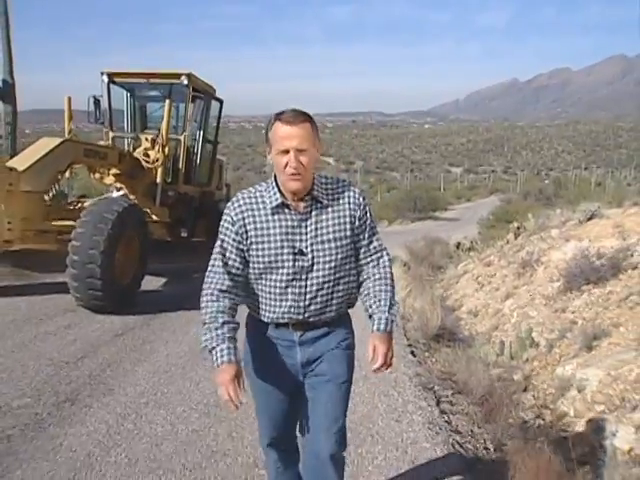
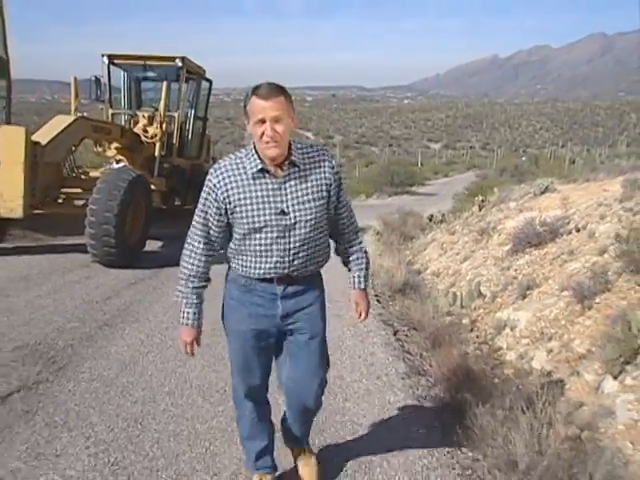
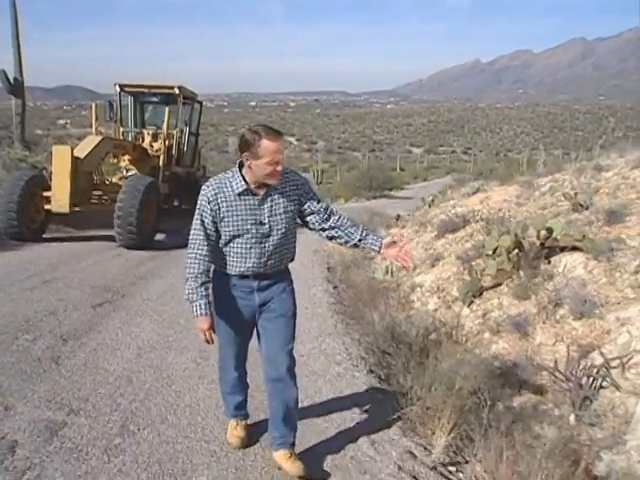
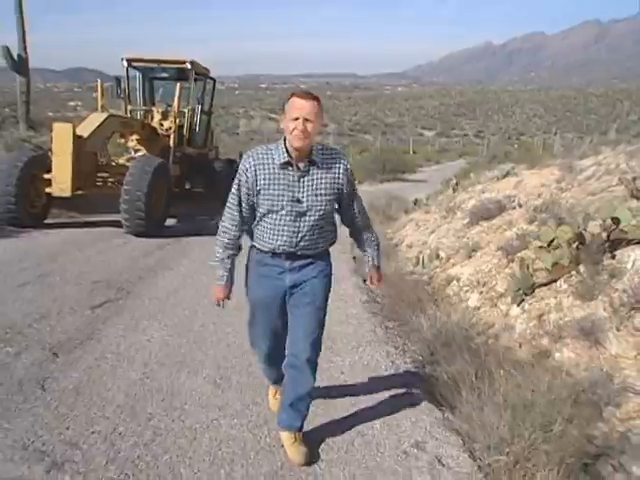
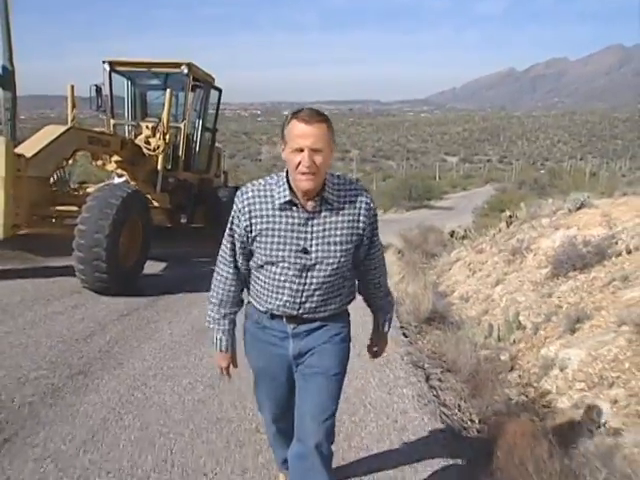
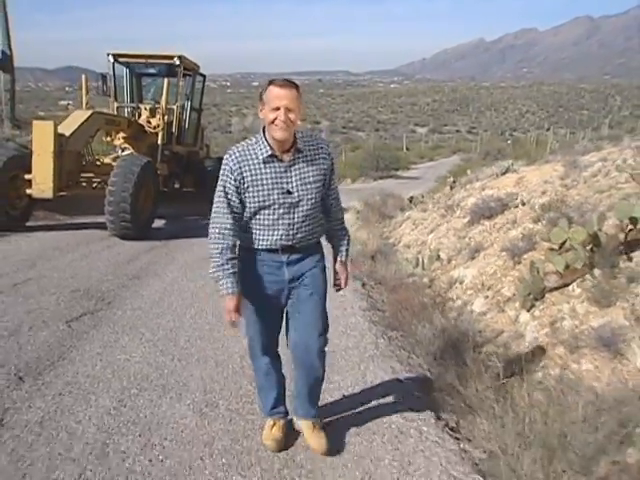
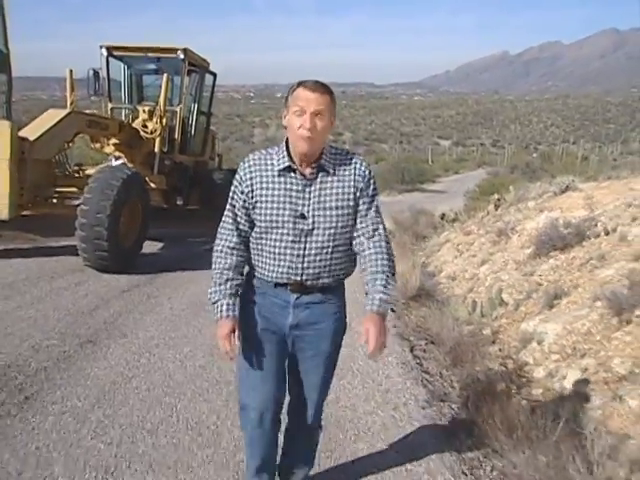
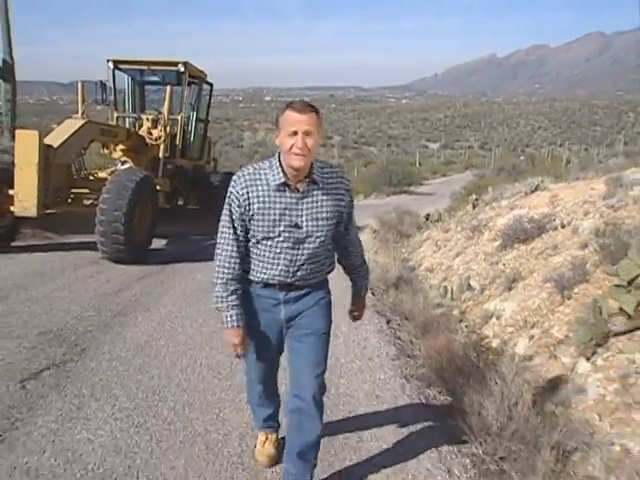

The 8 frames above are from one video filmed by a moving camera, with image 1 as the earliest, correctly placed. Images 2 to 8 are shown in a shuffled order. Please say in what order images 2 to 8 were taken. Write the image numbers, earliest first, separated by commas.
5, 7, 2, 8, 6, 4, 3
